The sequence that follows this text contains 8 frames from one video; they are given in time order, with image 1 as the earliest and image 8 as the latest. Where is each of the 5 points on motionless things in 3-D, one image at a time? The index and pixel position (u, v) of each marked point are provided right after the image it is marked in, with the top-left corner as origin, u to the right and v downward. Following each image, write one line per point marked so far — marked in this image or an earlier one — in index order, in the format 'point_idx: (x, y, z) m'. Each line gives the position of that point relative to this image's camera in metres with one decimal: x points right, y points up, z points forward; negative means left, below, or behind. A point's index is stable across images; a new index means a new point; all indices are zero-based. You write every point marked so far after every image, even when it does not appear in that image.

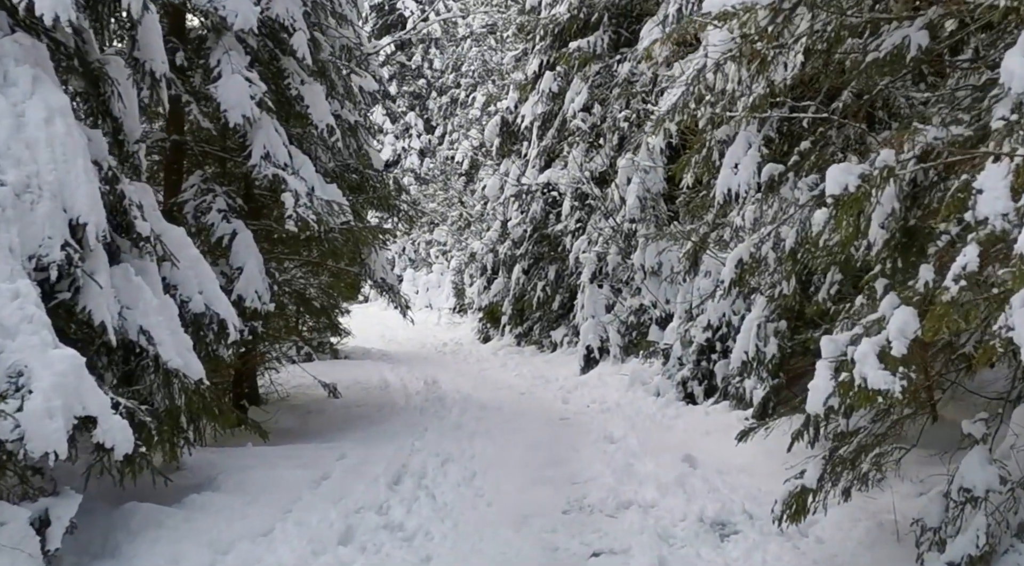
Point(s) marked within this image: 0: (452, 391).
0: (-0.8, -1.6, +12.7) m
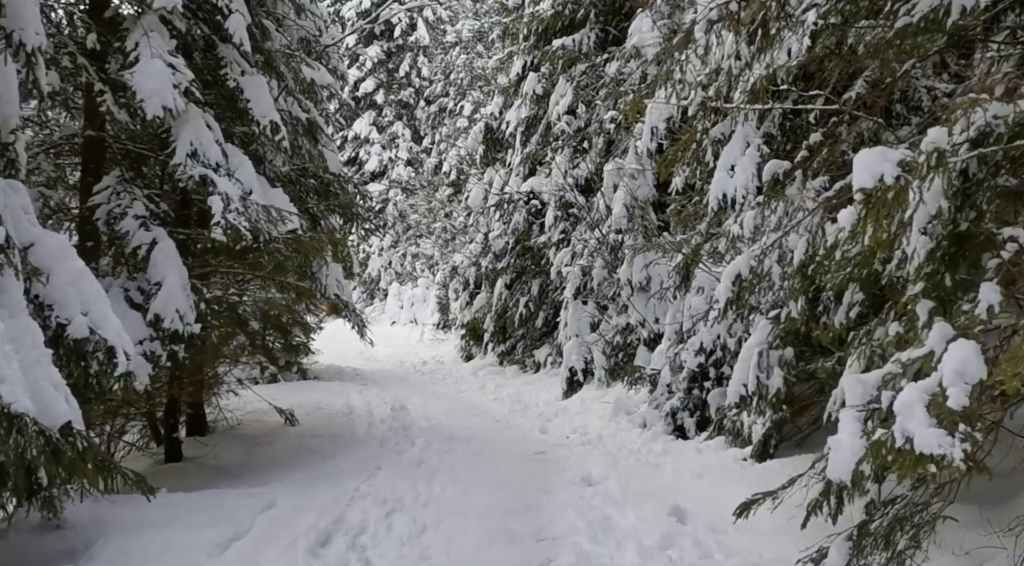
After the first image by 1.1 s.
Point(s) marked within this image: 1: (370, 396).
0: (-1.2, -1.8, +11.5) m
1: (-2.3, -1.7, +13.8) m
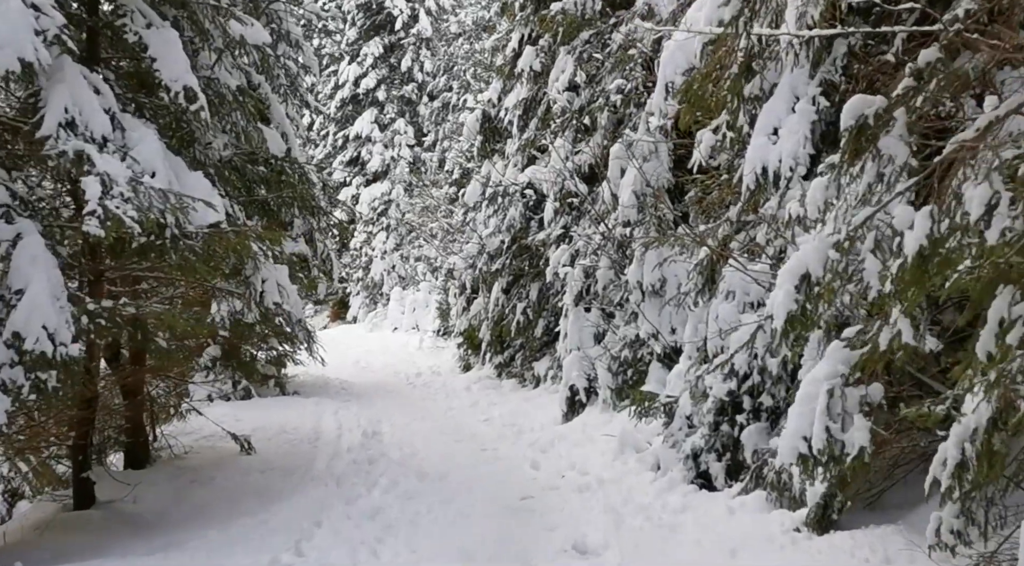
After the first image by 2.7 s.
0: (-1.3, -1.8, +9.7) m
1: (-2.4, -1.8, +12.0) m
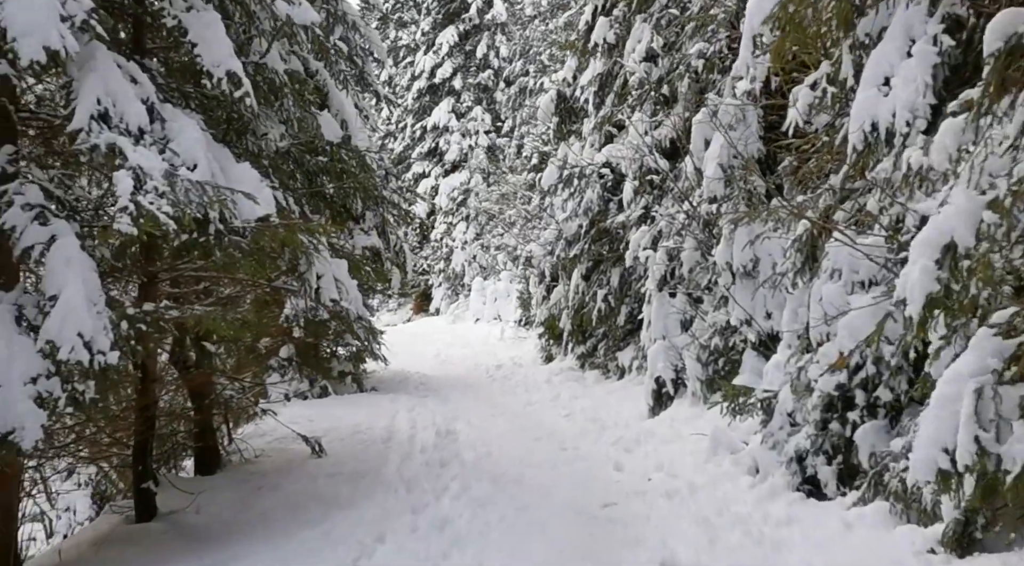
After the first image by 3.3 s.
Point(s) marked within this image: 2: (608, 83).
0: (-0.4, -1.7, +9.2) m
1: (-1.2, -1.7, +11.5) m
2: (+1.5, +3.2, +13.7) m
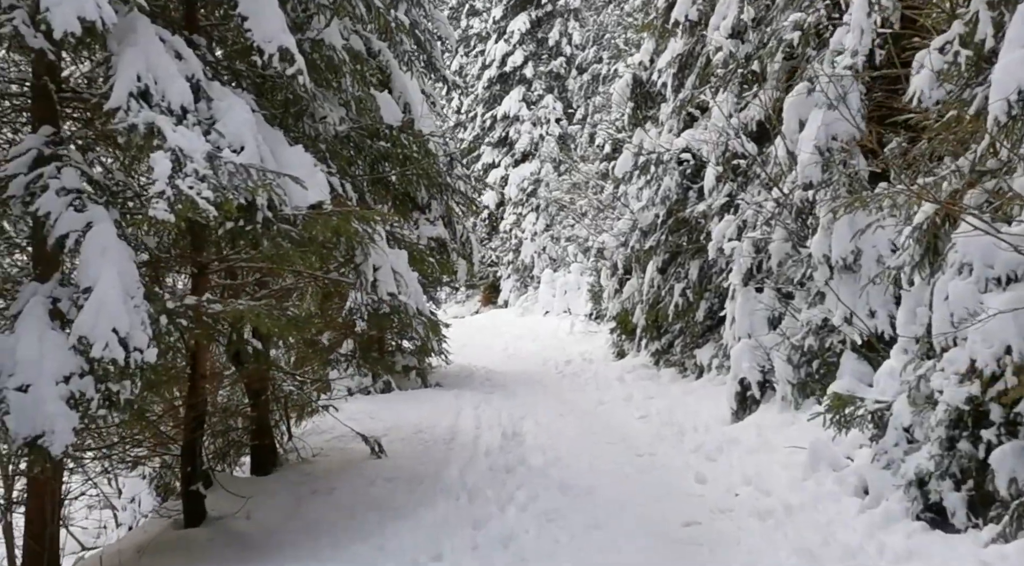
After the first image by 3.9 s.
0: (+0.3, -1.6, +8.6) m
1: (-0.3, -1.6, +11.0) m
2: (+2.6, +3.3, +12.9) m
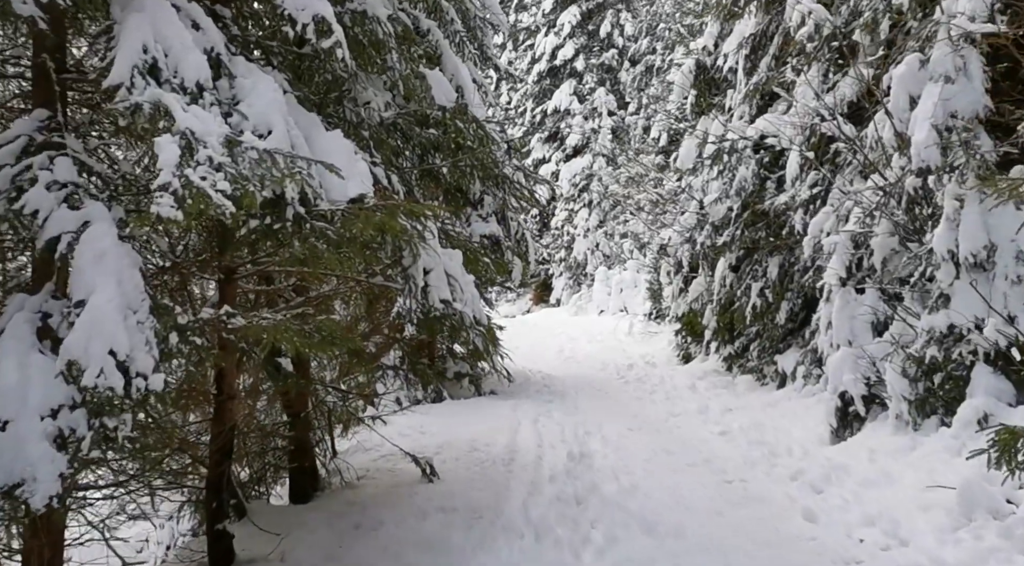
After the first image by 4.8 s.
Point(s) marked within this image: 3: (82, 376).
0: (+0.9, -1.7, +7.6) m
1: (+0.4, -1.6, +10.0) m
2: (+3.4, +3.3, +11.7) m
3: (-1.9, -0.4, +3.9) m
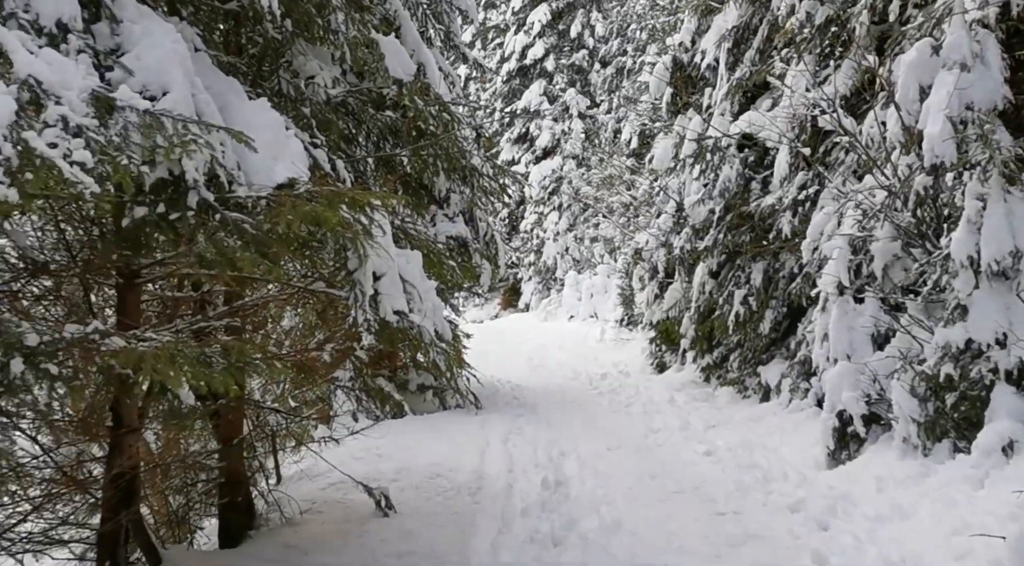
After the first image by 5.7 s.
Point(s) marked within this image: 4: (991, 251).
0: (+0.6, -1.7, +6.8) m
1: (0.0, -1.7, +9.2) m
2: (+3.0, +3.2, +11.1) m
3: (-2.0, -0.4, +3.0) m
4: (+3.1, +0.2, +5.5) m
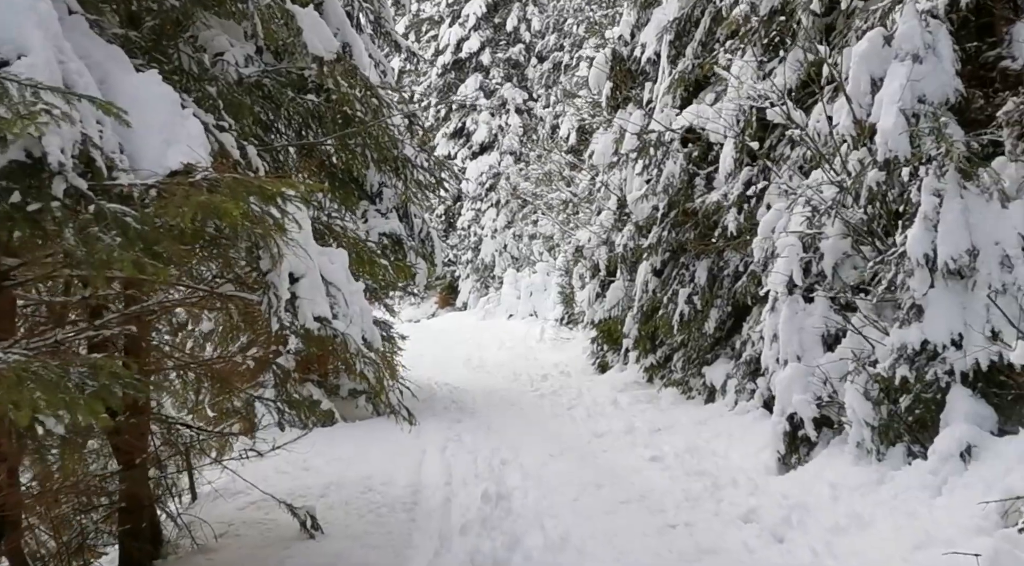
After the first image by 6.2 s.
0: (+0.2, -1.7, +6.4) m
1: (-0.6, -1.7, +8.8) m
2: (+2.2, +3.2, +10.8) m
3: (-2.2, -0.5, +2.4) m
4: (+2.7, +0.2, +5.3) m
